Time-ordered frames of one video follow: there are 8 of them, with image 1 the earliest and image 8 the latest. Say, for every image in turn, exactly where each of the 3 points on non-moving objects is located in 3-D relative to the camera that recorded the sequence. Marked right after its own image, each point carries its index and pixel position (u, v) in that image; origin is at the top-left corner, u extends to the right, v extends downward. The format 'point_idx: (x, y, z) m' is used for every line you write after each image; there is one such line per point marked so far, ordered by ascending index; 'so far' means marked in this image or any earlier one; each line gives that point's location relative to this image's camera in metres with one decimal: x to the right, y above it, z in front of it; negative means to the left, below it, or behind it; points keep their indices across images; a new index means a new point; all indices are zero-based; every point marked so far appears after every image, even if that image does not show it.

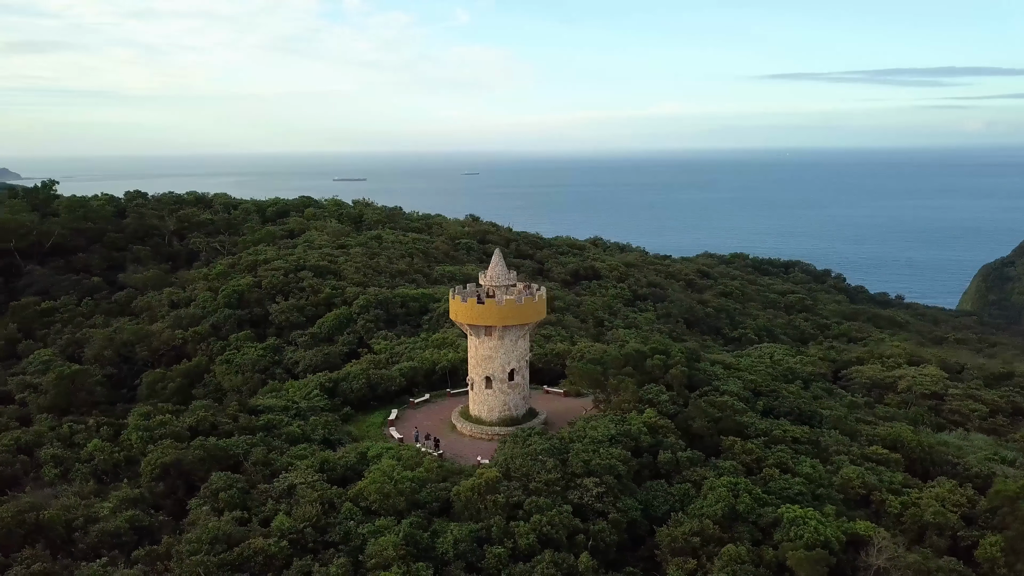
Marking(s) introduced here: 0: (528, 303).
0: (+0.4, -0.3, +19.4) m
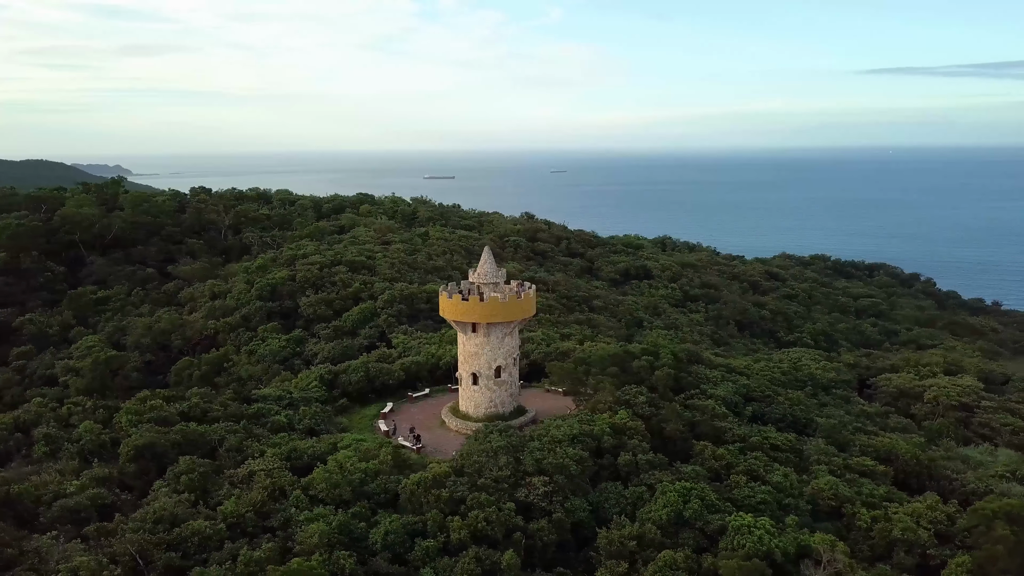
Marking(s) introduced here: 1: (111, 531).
0: (0.0, -0.3, +19.5) m
1: (-6.3, -3.8, +13.1) m
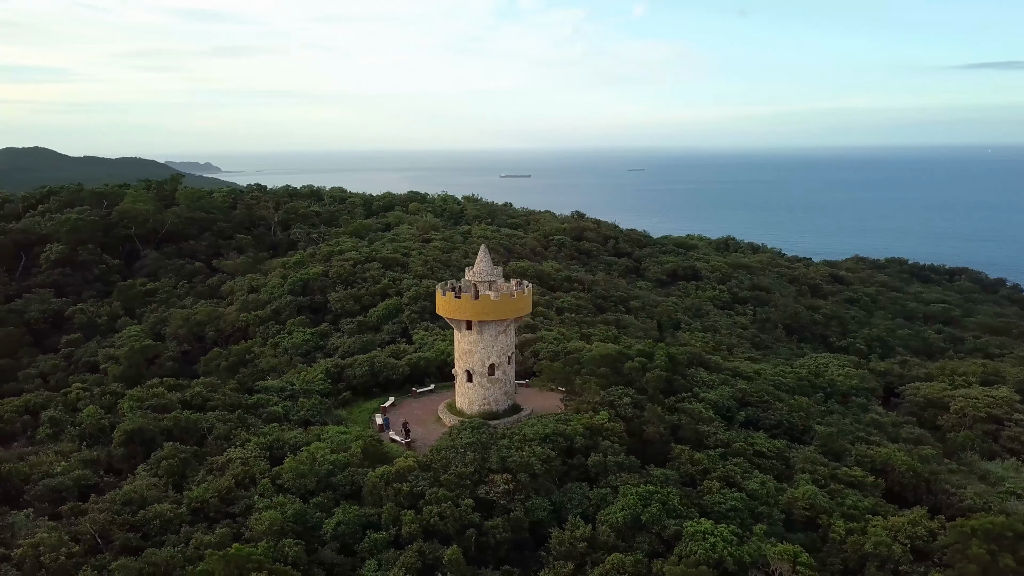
0: (-0.2, -0.3, +19.5) m
1: (-7.2, -3.7, +13.8) m
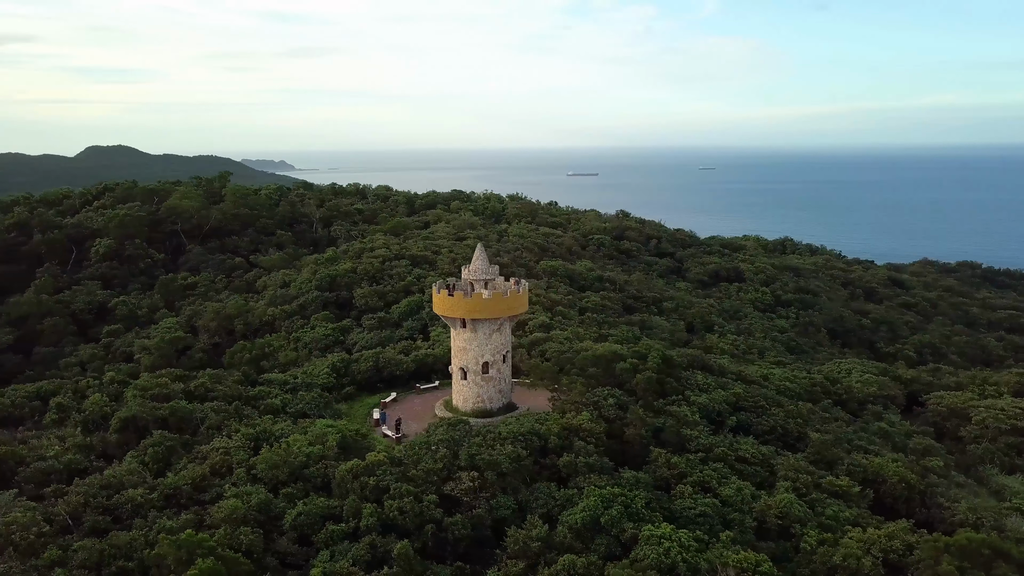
0: (-0.4, -0.2, +19.6) m
1: (-7.8, -3.6, +14.4) m
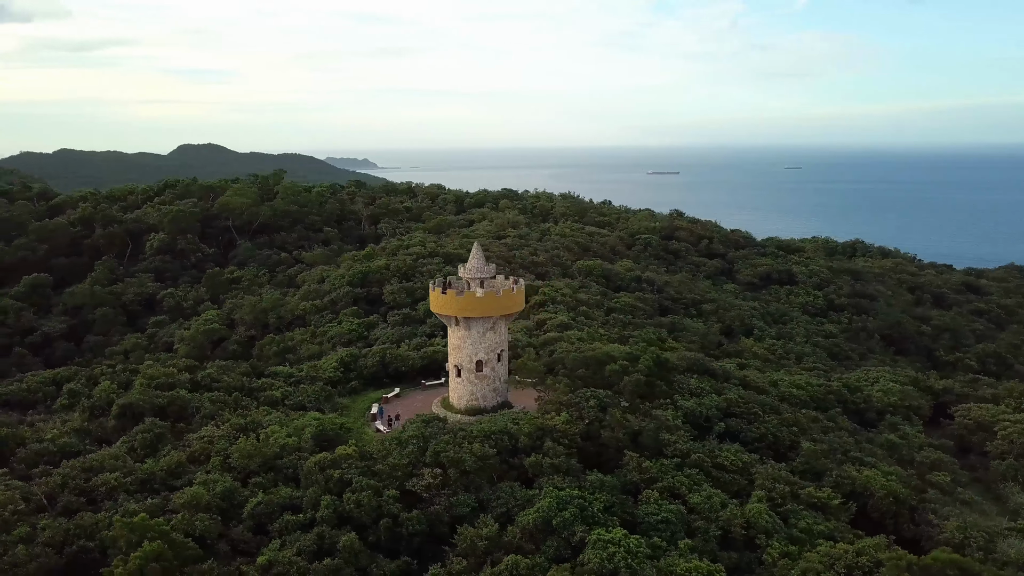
0: (-0.5, -0.2, +19.7) m
1: (-8.5, -3.4, +15.2) m
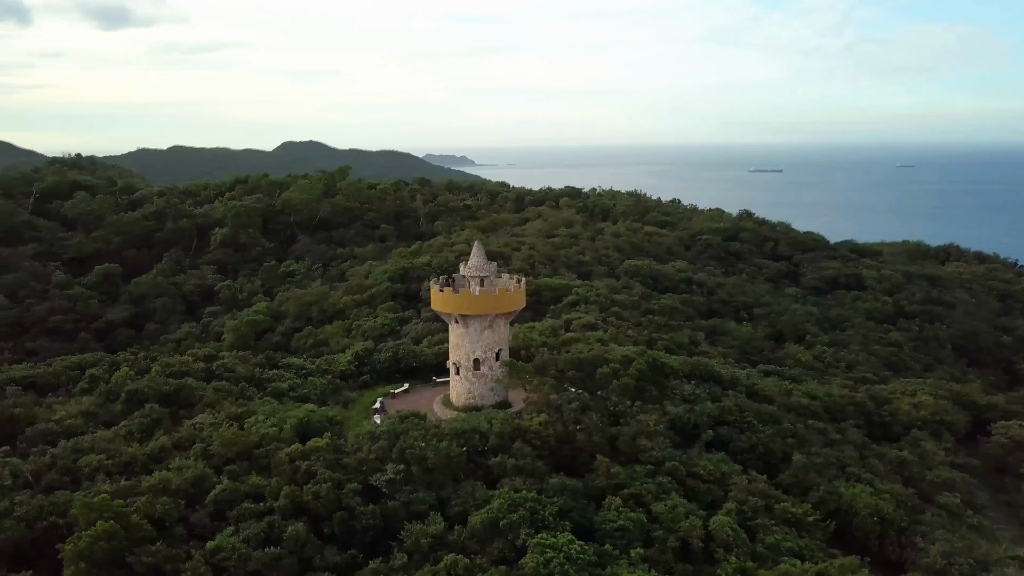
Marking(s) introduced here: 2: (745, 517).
0: (-0.7, -0.2, +19.7) m
1: (-9.2, -3.2, +16.2) m
2: (+4.2, -4.1, +14.7) m
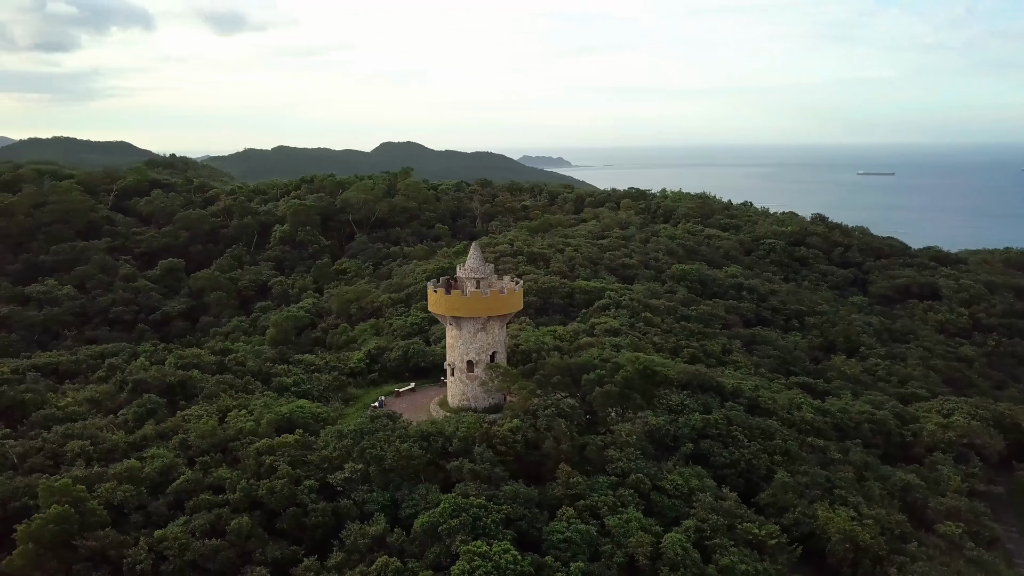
0: (-0.8, -0.2, +19.5) m
1: (-9.8, -3.1, +17.1) m
2: (+3.3, -4.2, +14.1) m
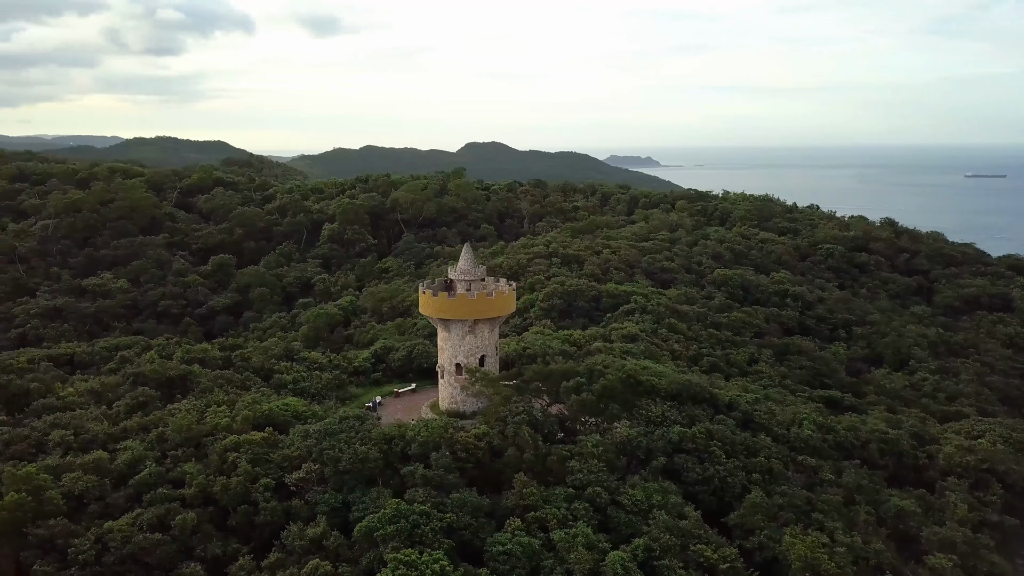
0: (-1.1, -0.3, +19.3) m
1: (-10.3, -2.9, +17.8) m
2: (+2.3, -4.4, +13.4) m
